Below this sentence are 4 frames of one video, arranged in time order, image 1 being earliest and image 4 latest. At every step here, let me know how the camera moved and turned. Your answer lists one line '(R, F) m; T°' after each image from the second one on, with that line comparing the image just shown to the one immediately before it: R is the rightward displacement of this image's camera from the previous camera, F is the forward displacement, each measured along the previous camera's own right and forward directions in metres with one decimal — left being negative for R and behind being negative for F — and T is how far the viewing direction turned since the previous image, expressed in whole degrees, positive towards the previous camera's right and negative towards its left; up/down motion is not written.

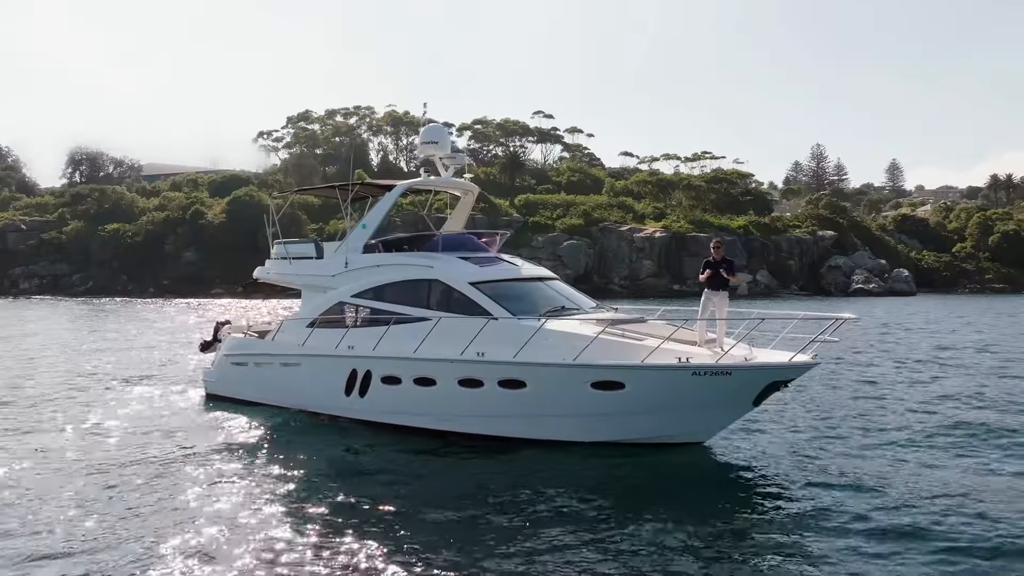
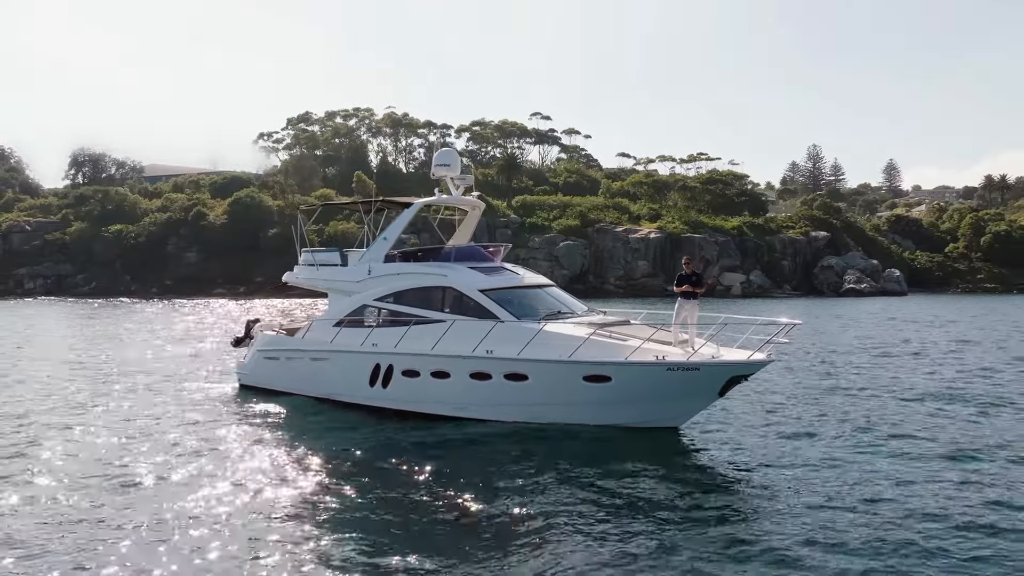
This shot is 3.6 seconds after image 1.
(+0.2, -1.0) m; 0°
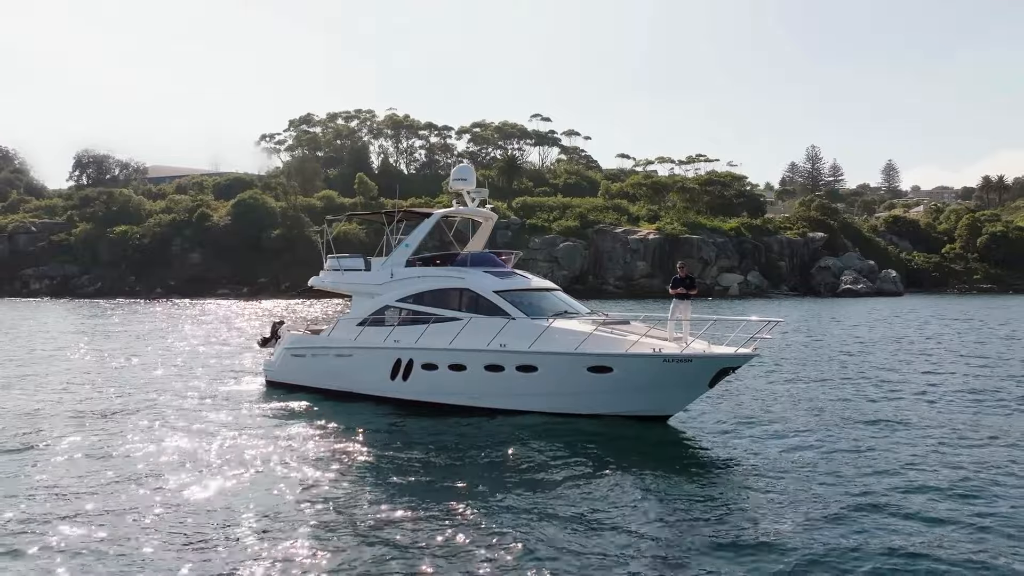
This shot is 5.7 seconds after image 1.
(-0.1, -0.7) m; 0°
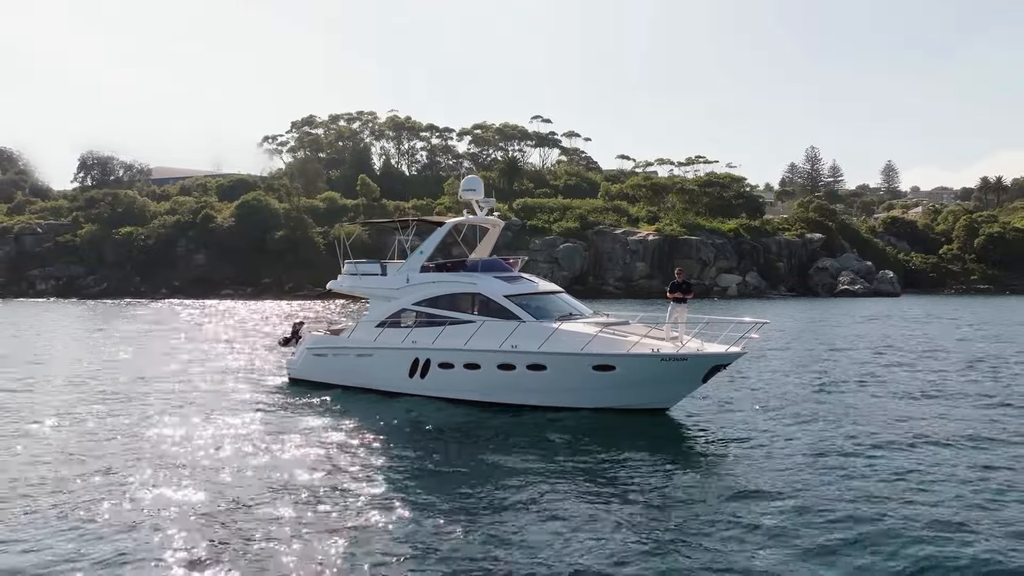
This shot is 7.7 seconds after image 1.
(-0.1, -0.7) m; 0°
